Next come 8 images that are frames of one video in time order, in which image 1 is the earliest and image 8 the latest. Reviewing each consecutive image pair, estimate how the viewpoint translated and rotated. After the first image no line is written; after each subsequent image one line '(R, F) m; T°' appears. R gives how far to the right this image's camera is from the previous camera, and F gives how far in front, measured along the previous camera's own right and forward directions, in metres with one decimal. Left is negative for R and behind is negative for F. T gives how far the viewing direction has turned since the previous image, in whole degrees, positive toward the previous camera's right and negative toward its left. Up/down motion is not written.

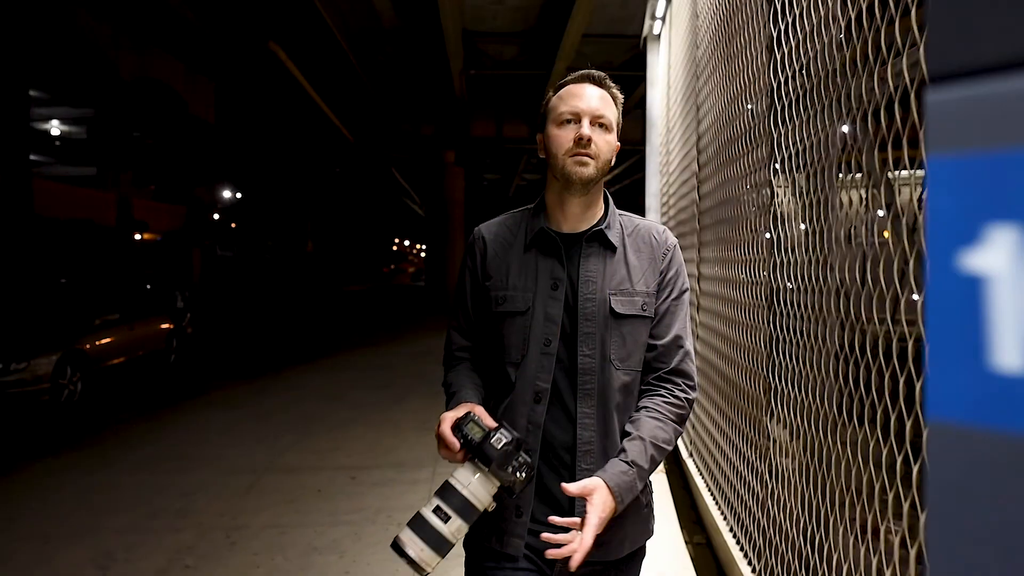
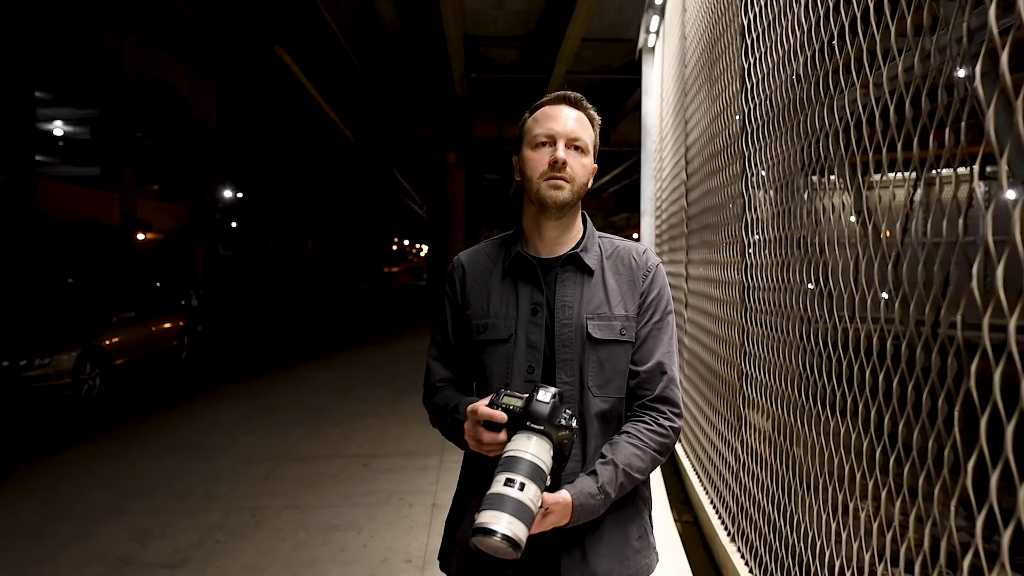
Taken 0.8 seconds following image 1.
(0.0, -0.3) m; 0°
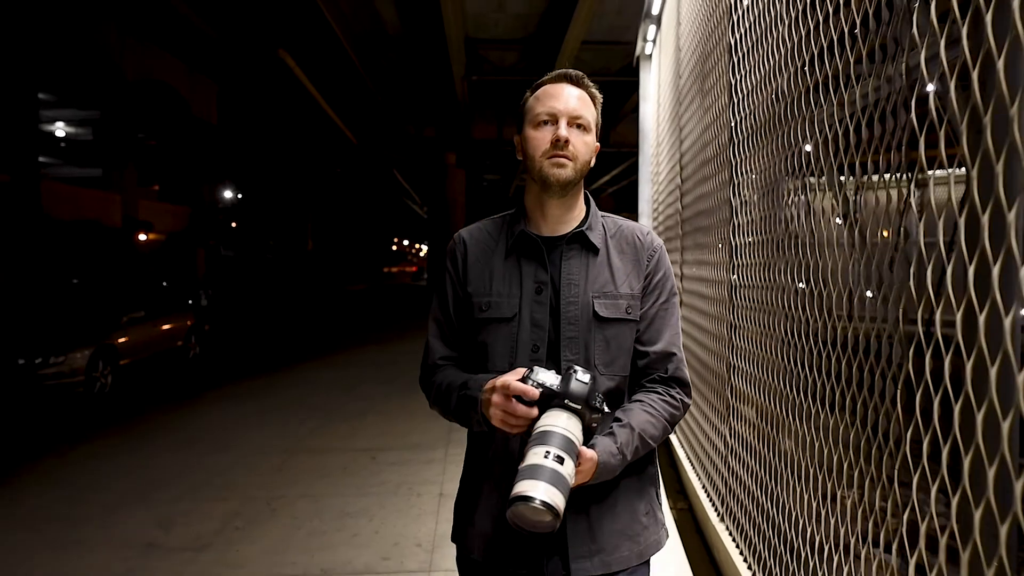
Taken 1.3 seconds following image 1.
(0.0, -0.2) m; 0°
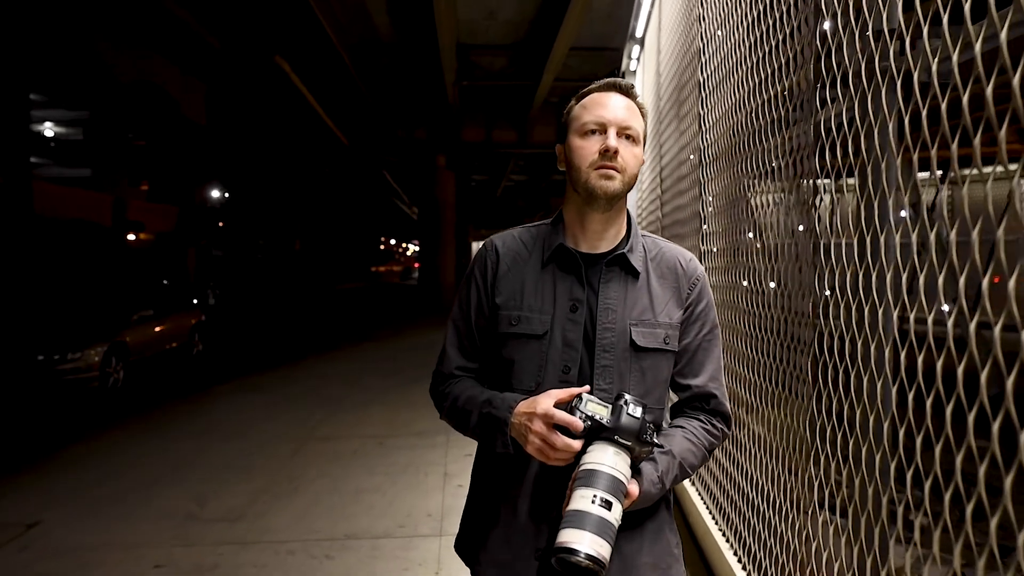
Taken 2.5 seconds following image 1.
(-0.1, -0.4) m; +1°
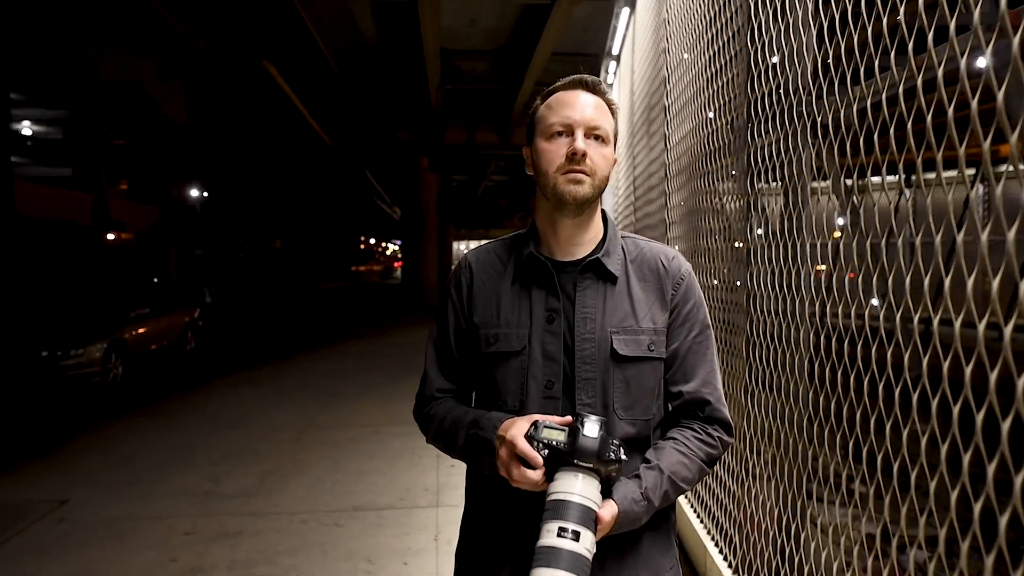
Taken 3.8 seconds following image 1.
(-0.1, -0.4) m; +2°
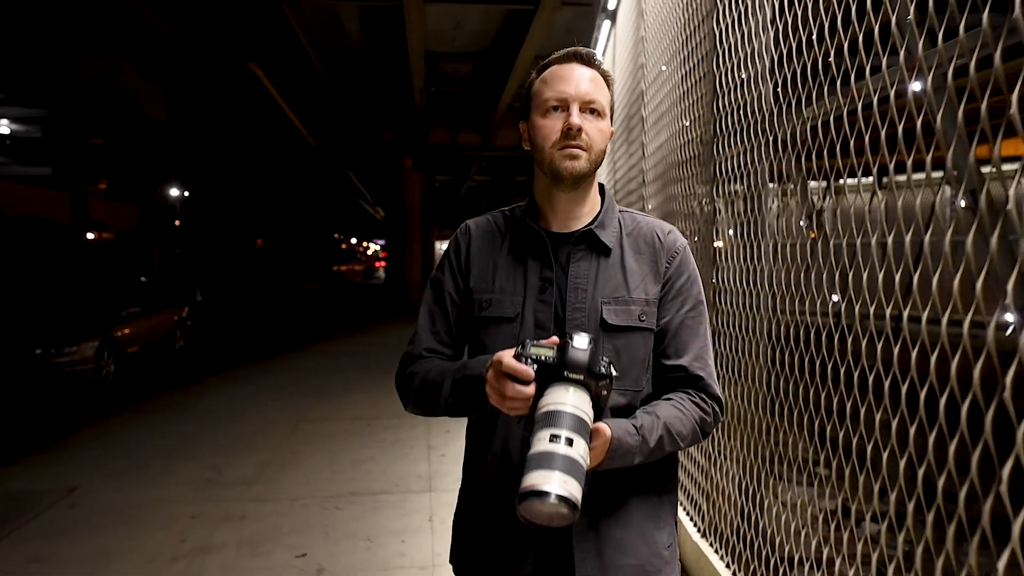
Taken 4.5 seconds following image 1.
(0.0, -0.3) m; +2°
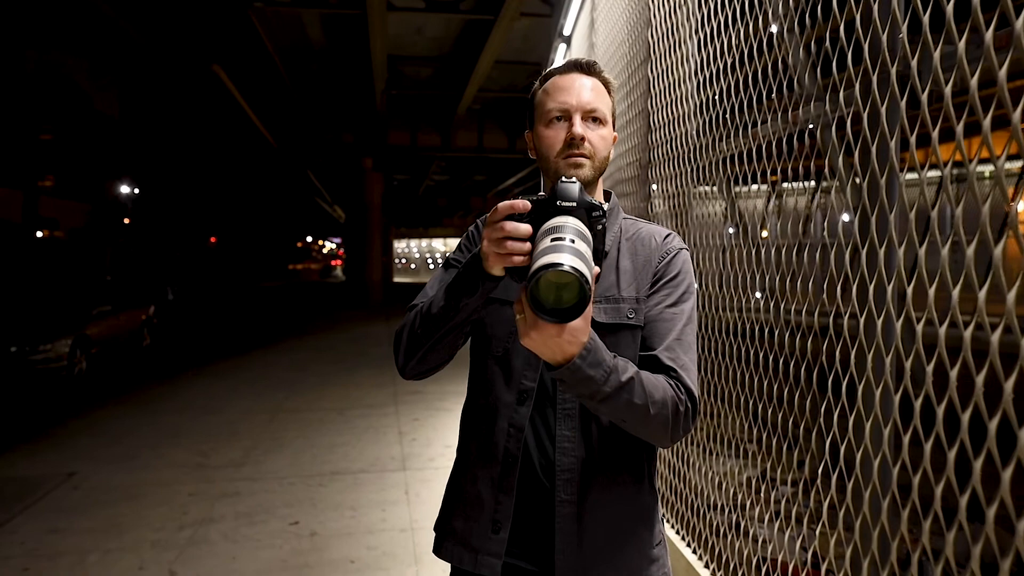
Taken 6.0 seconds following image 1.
(-0.1, -0.5) m; +4°
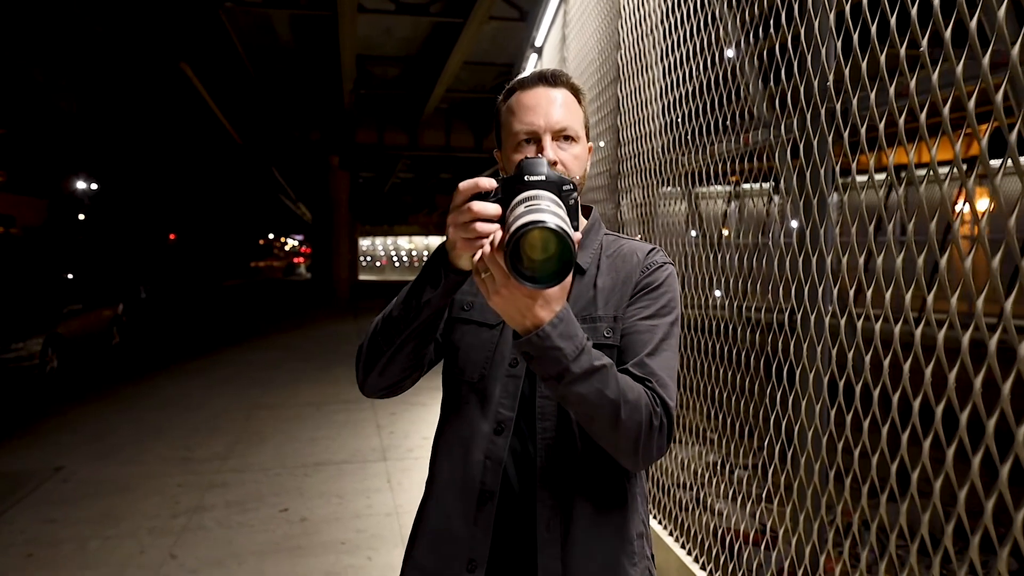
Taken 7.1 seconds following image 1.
(-0.1, -0.3) m; +3°
